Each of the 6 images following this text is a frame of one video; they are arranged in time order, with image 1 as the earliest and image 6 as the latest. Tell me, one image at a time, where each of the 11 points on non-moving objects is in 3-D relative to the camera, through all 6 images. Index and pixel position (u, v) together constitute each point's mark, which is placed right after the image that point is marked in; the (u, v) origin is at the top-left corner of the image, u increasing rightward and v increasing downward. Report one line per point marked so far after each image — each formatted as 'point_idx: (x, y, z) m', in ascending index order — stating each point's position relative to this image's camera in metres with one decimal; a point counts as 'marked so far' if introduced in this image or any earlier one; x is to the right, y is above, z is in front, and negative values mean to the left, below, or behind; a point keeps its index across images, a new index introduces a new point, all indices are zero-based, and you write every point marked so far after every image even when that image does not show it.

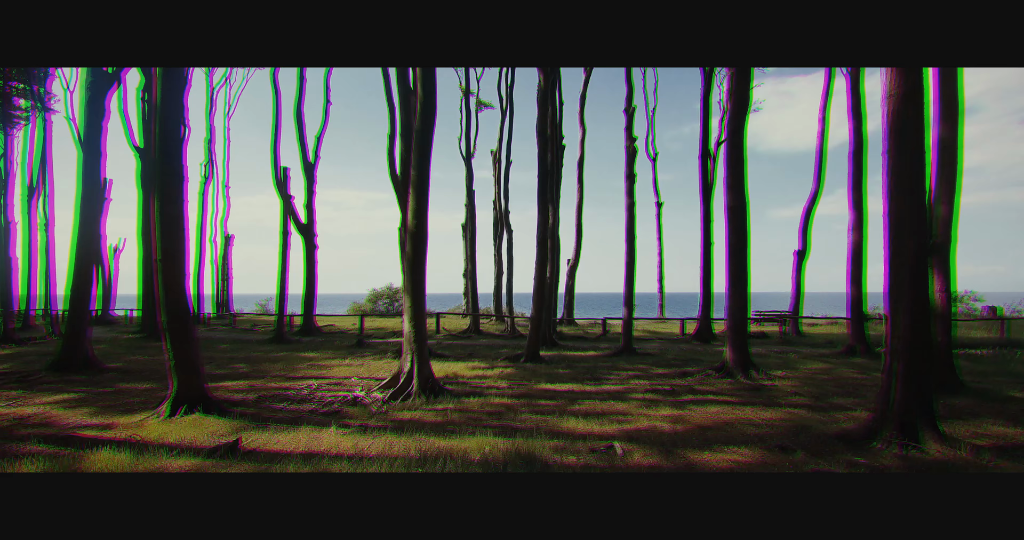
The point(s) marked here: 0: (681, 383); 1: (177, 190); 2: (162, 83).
0: (+3.0, -2.0, +10.2) m
1: (-4.7, +1.1, +8.0) m
2: (-4.9, +2.7, +8.1) m
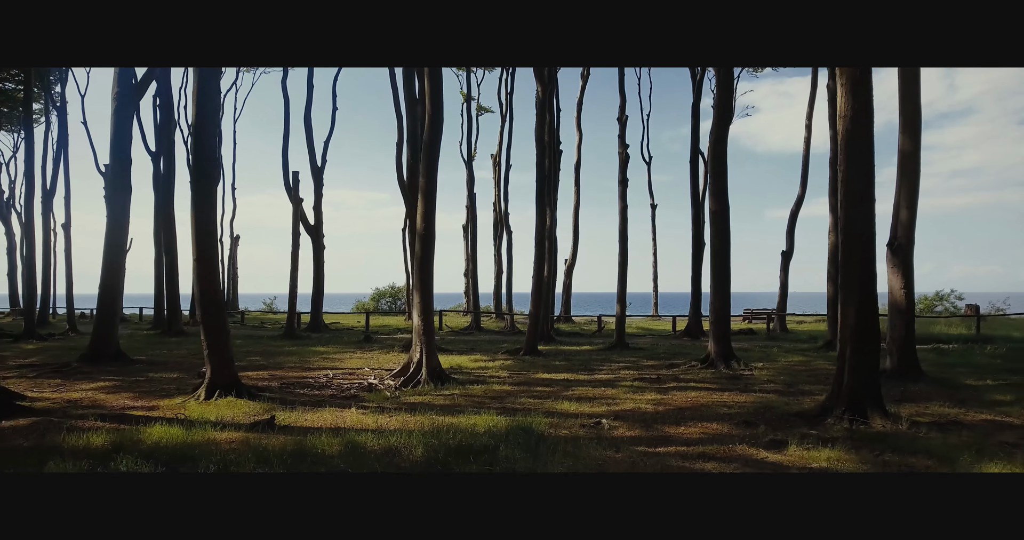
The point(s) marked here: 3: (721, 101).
0: (+3.0, -2.0, +11.2) m
1: (-4.7, +1.1, +9.0) m
2: (-4.9, +2.7, +9.0) m
3: (+5.0, +4.0, +13.7) m
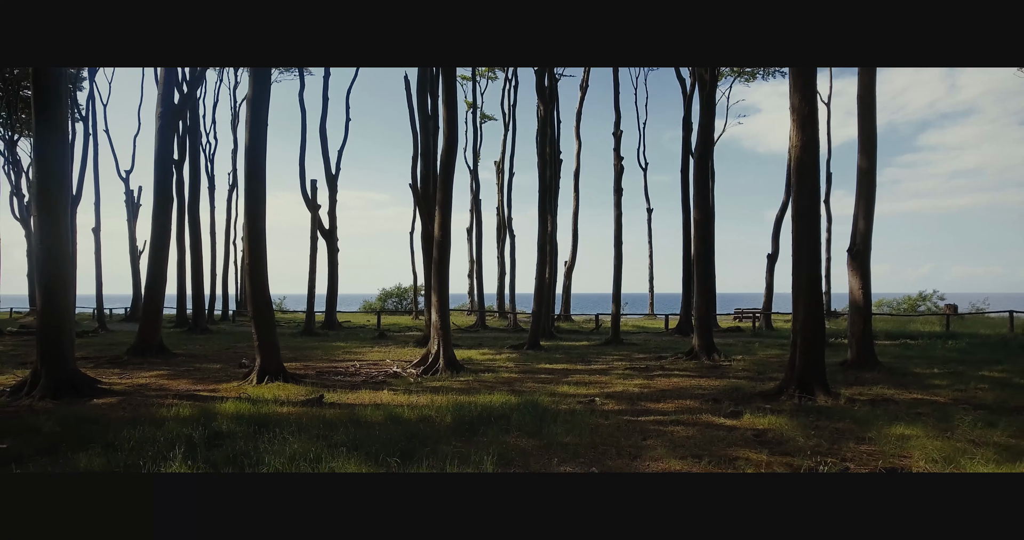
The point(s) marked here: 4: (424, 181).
0: (+3.2, -2.1, +12.6) m
1: (-4.6, +1.1, +10.4) m
2: (-4.8, +2.7, +10.5) m
3: (+5.1, +3.9, +15.1) m
4: (-2.5, +2.6, +16.5) m
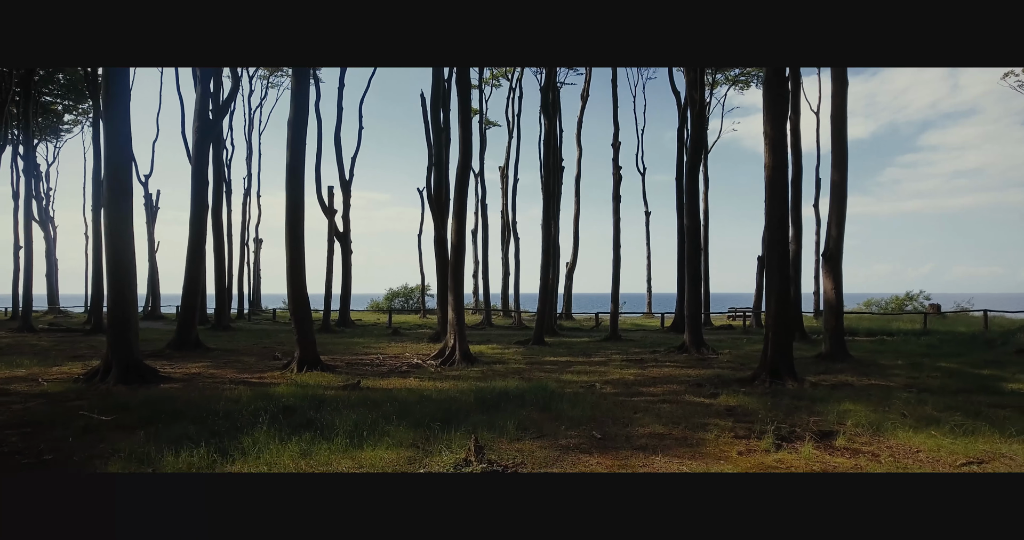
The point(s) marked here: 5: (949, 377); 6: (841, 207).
0: (+3.4, -2.1, +14.0) m
1: (-4.4, +1.0, +11.8) m
2: (-4.6, +2.6, +11.8) m
3: (+5.3, +3.9, +16.5) m
4: (-2.3, +2.6, +17.9) m
5: (+8.2, -2.0, +10.7) m
6: (+7.7, +1.5, +13.3) m
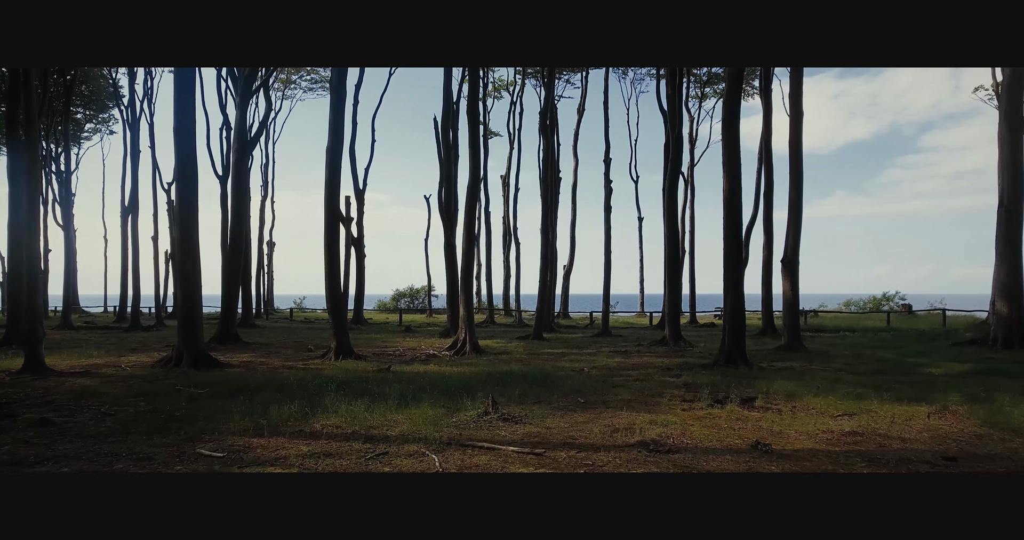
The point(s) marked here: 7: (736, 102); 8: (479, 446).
0: (+3.4, -2.2, +16.2) m
1: (-4.3, +0.9, +14.0) m
2: (-4.5, +2.5, +14.0) m
3: (+5.4, +3.8, +18.7) m
4: (-2.3, +2.5, +20.1) m
5: (+8.3, -2.1, +12.9) m
6: (+7.7, +1.4, +15.5) m
7: (+4.9, +3.7, +12.5) m
8: (-0.4, -1.9, +6.2) m
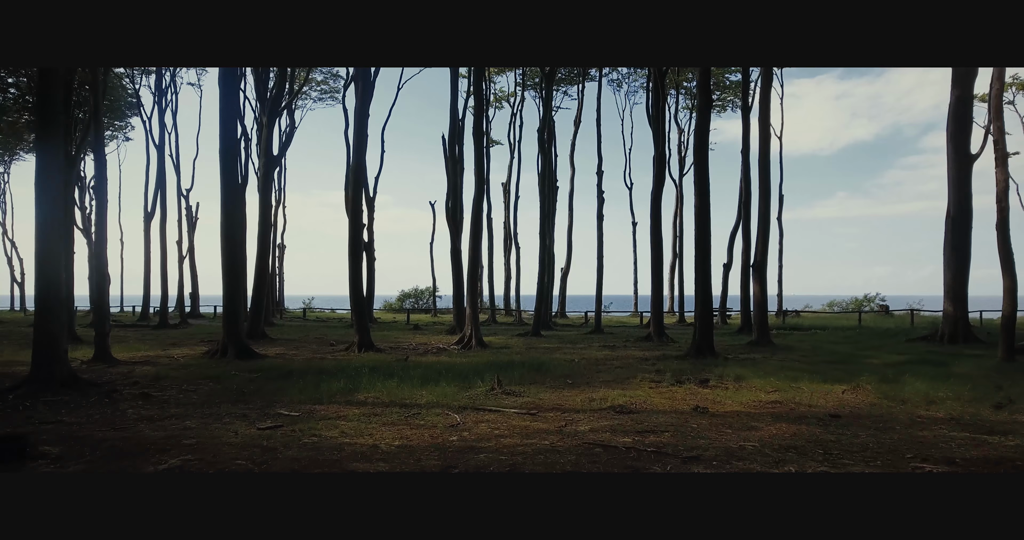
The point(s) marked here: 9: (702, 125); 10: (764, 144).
0: (+3.5, -2.3, +18.1) m
1: (-4.3, +0.8, +16.0) m
2: (-4.5, +2.4, +16.0) m
3: (+5.4, +3.6, +20.7) m
4: (-2.2, +2.3, +22.1) m
5: (+8.3, -2.2, +14.9) m
6: (+7.8, +1.3, +17.5) m
7: (+4.9, +3.6, +14.5) m
8: (-0.3, -2.0, +8.2) m
9: (+4.8, +3.7, +14.5) m
10: (+7.9, +3.9, +18.0) m
